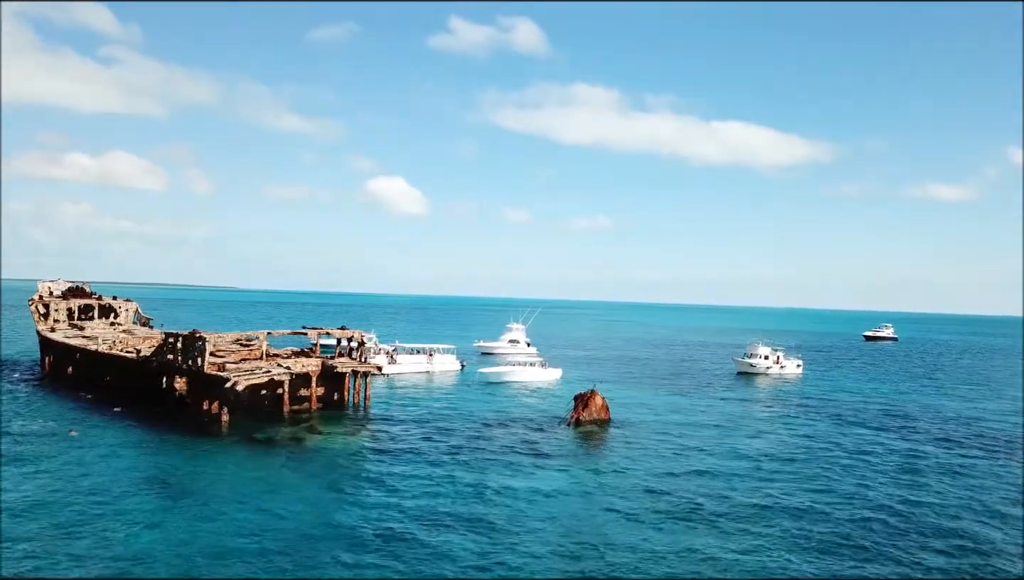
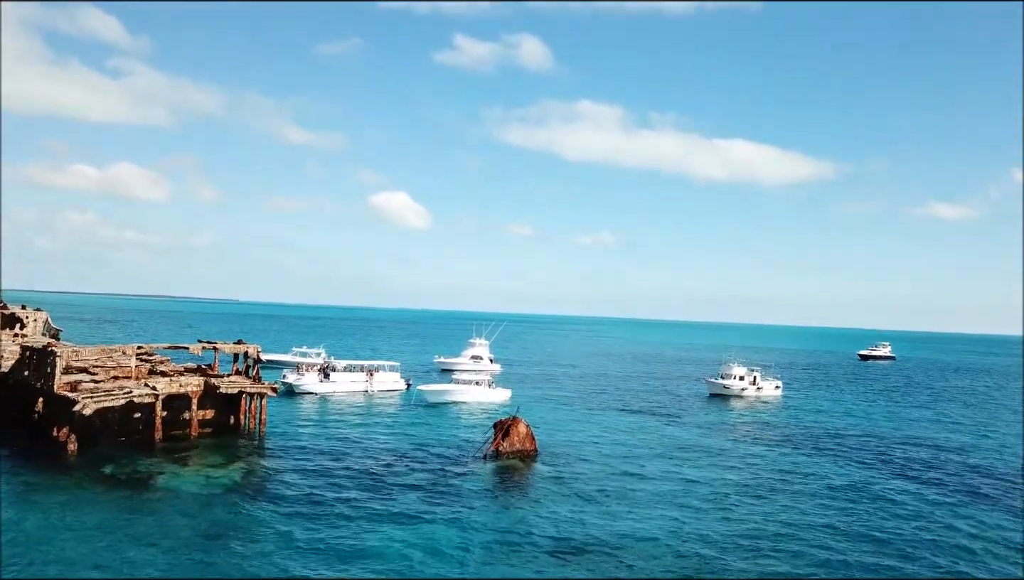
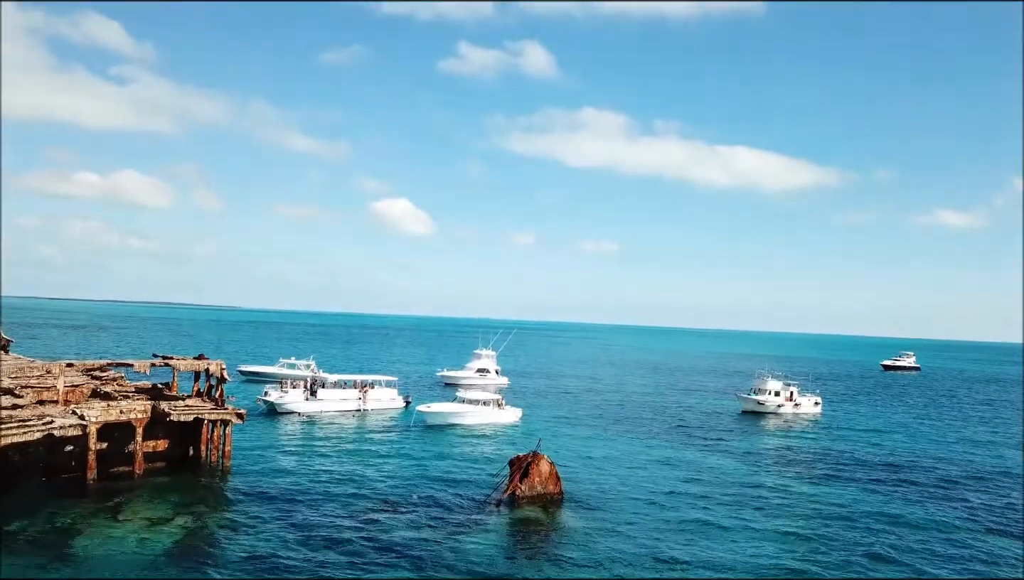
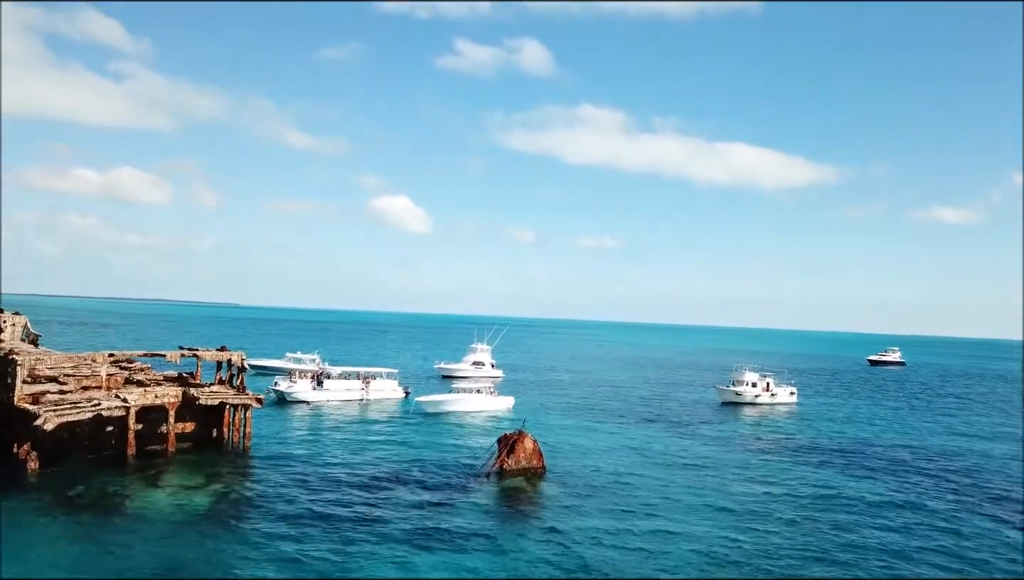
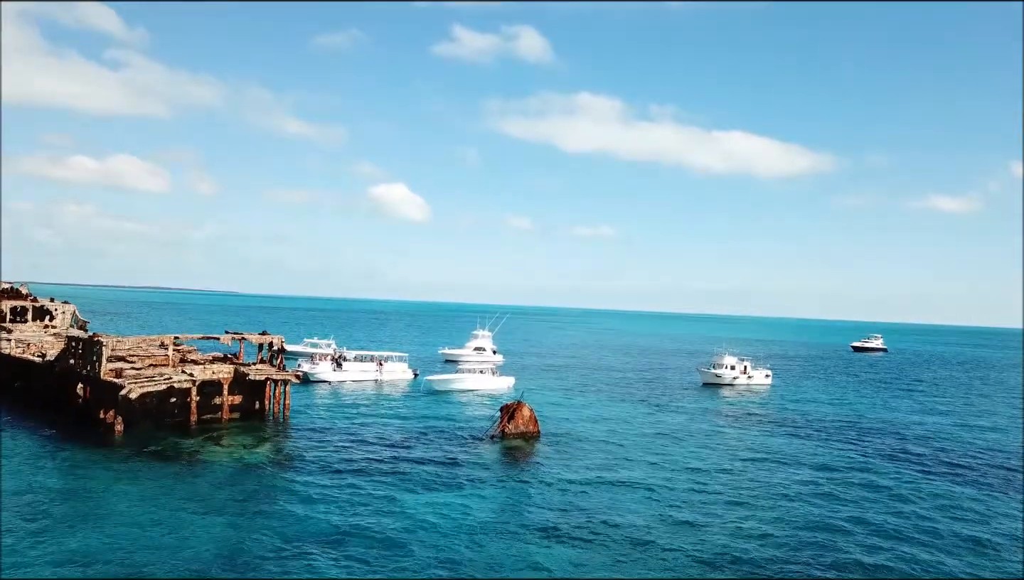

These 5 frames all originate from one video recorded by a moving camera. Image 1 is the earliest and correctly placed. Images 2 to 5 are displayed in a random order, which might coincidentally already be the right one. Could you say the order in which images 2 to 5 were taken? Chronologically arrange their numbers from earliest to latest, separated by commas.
5, 2, 4, 3
